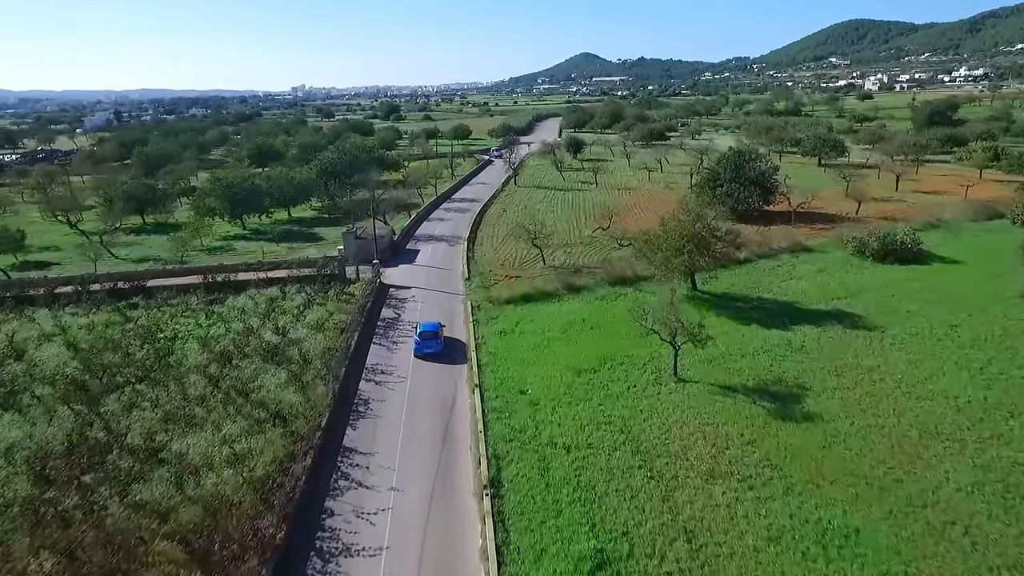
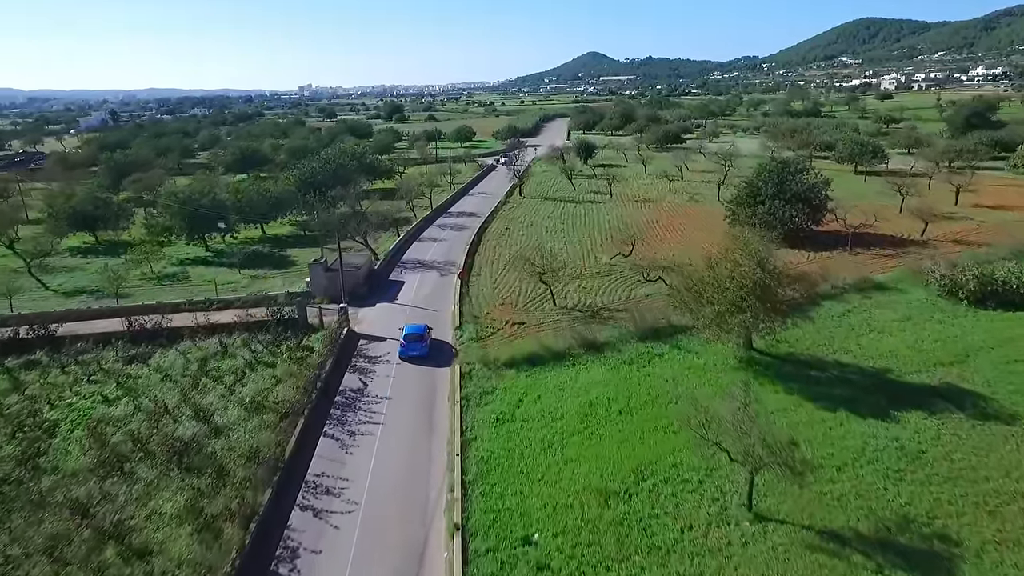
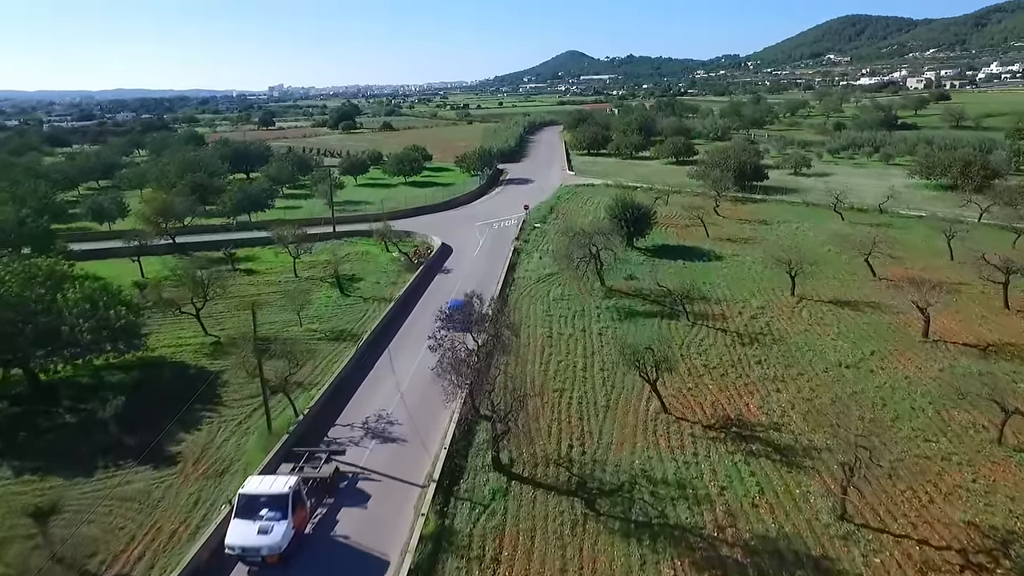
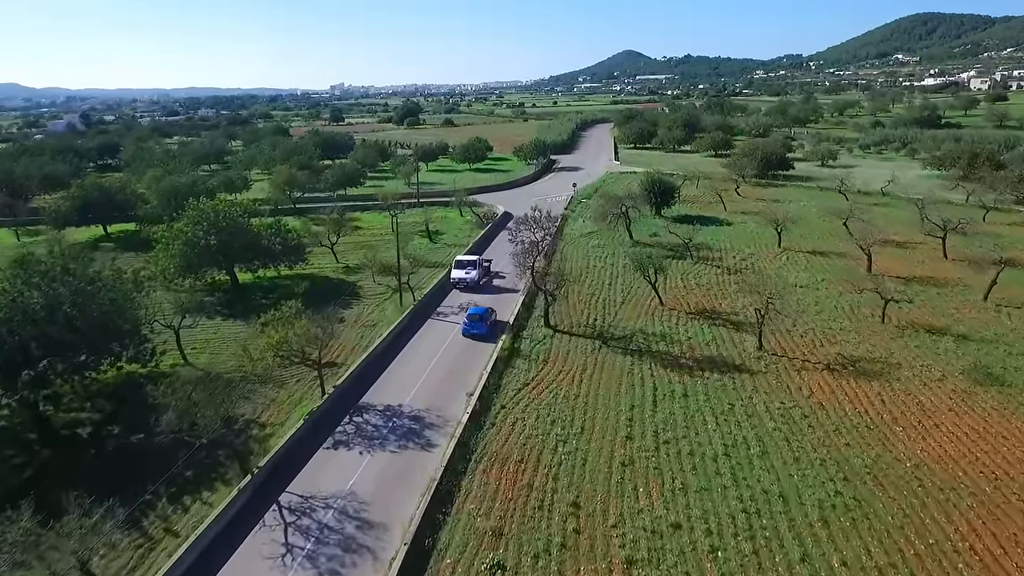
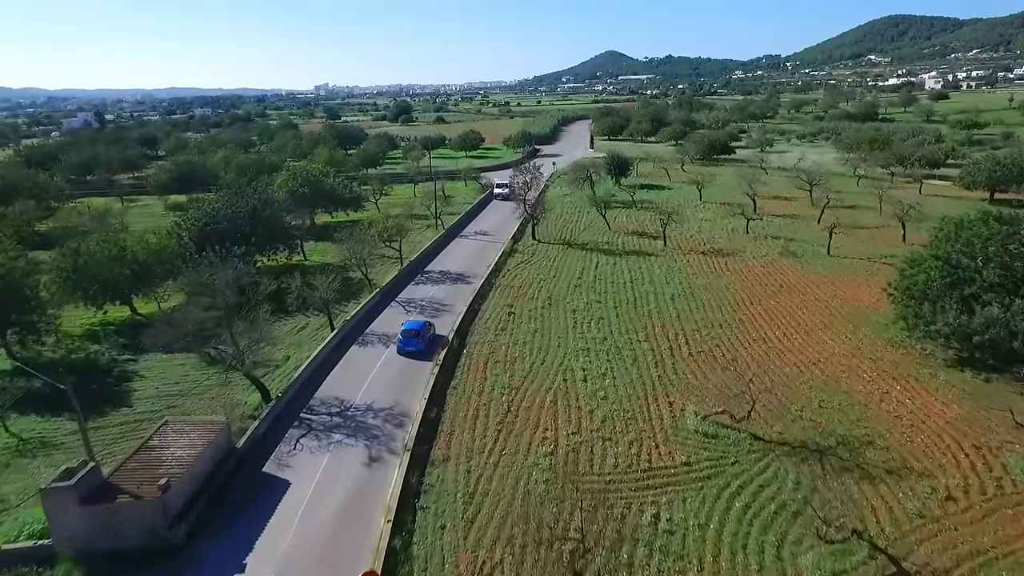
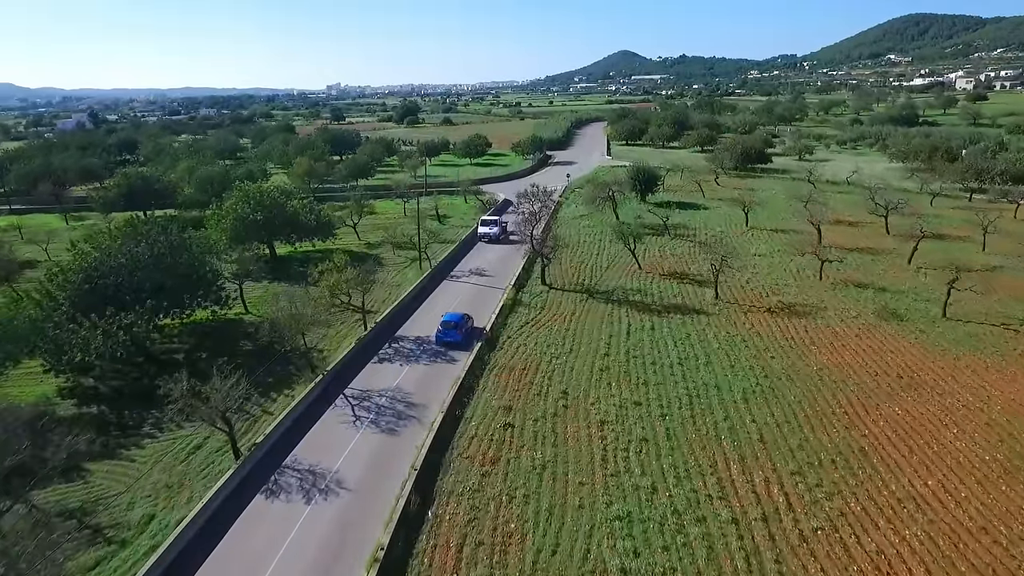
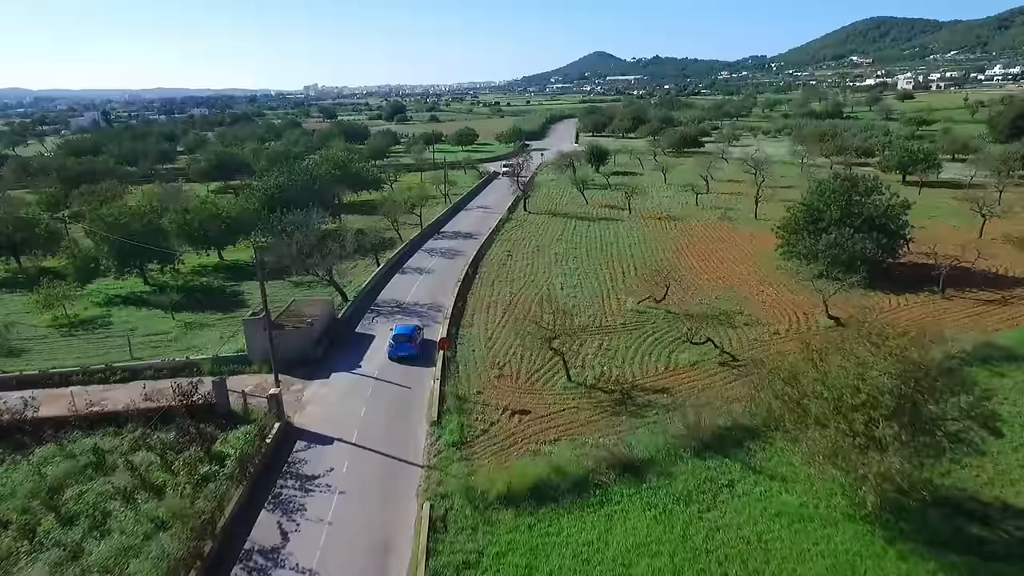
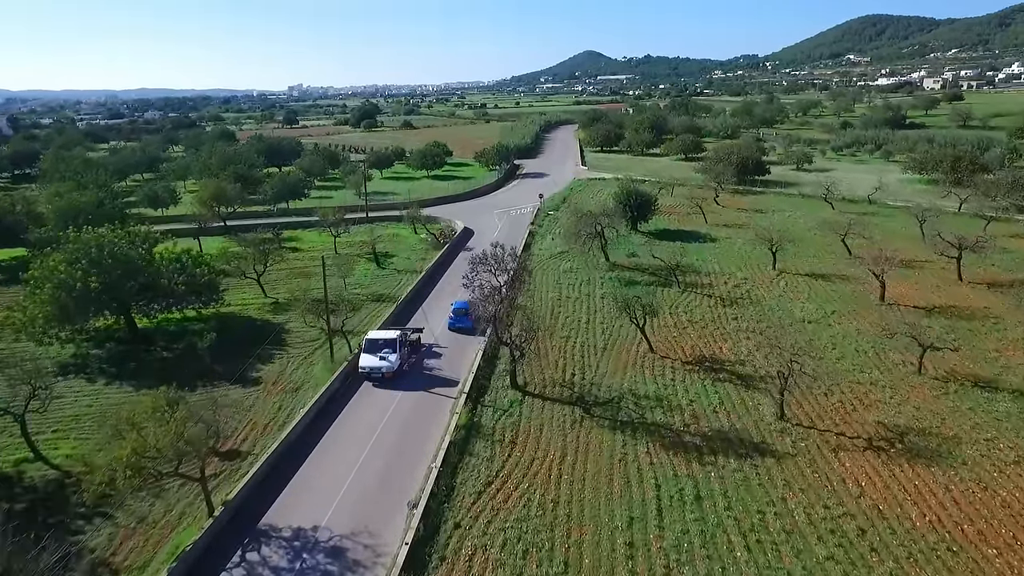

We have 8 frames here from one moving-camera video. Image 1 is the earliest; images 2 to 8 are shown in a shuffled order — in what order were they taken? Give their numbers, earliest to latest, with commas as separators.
2, 7, 5, 6, 4, 8, 3
